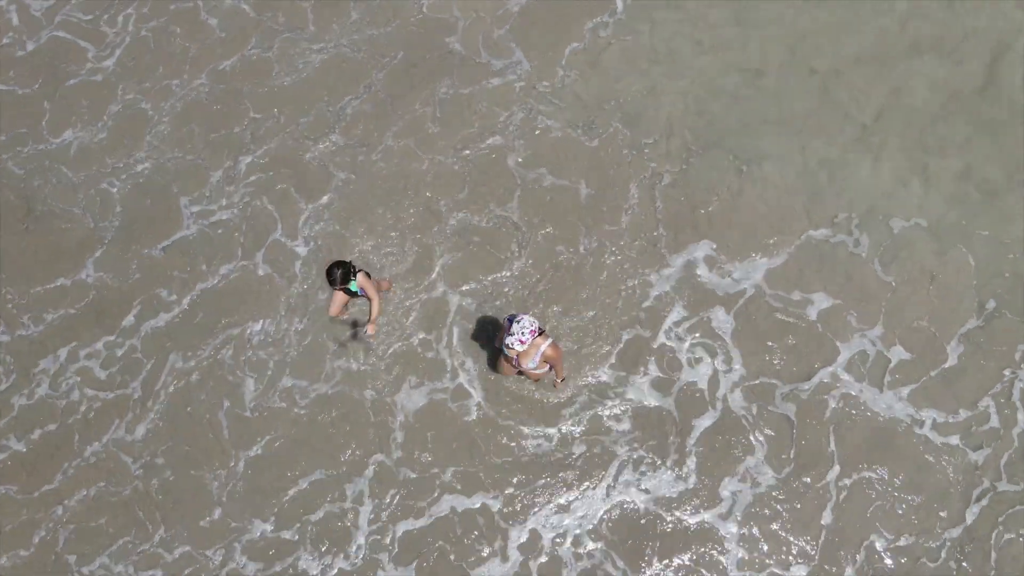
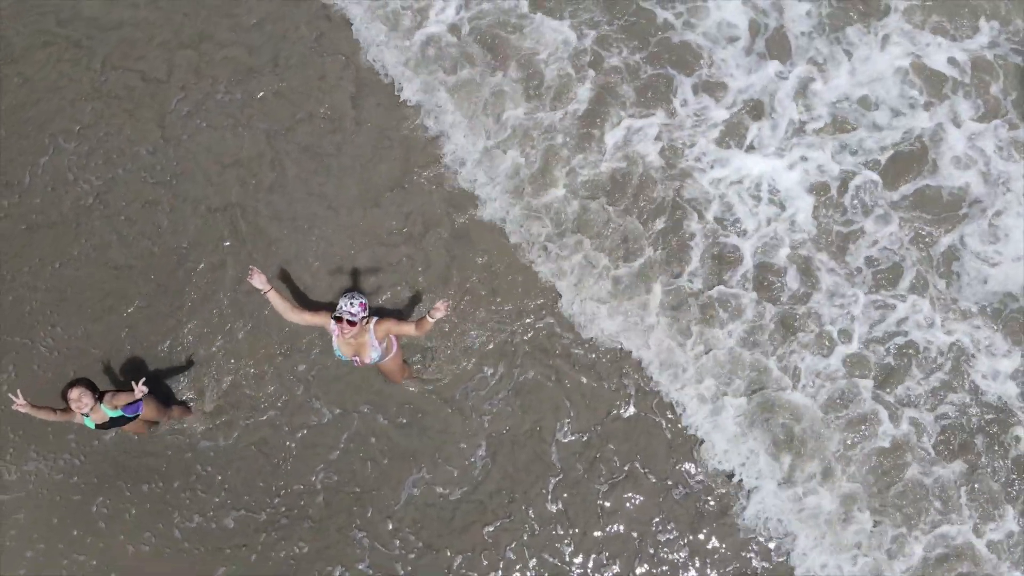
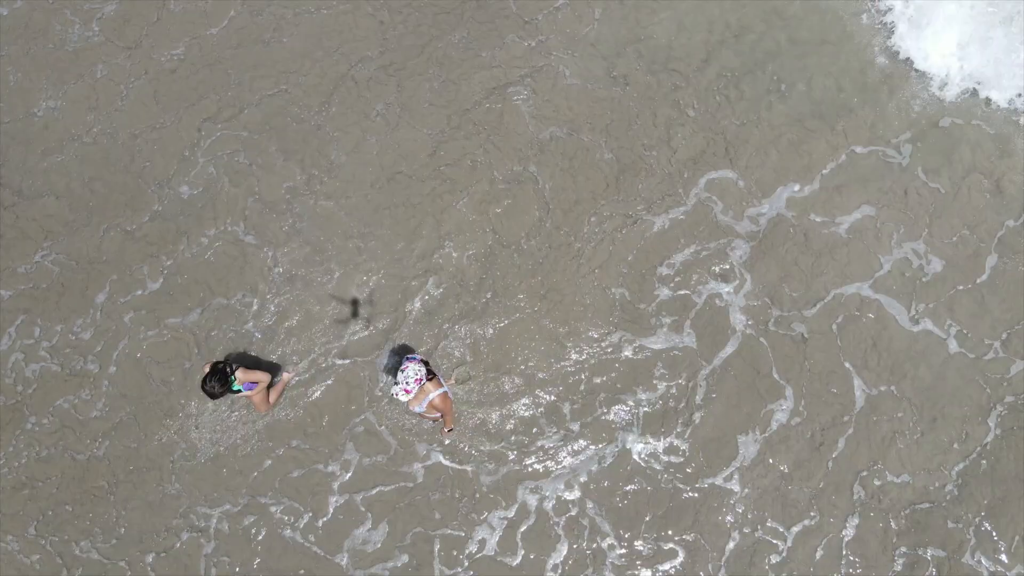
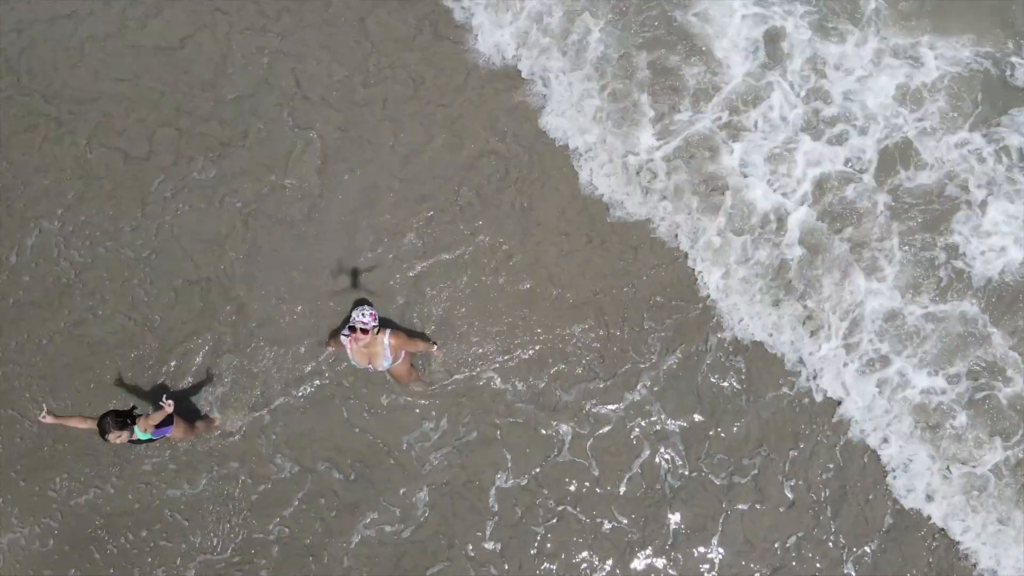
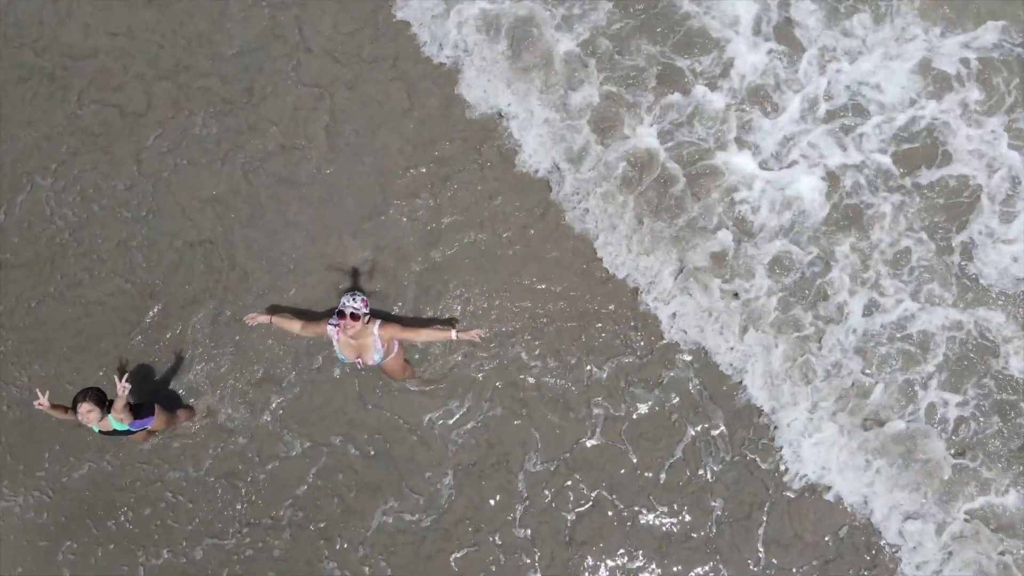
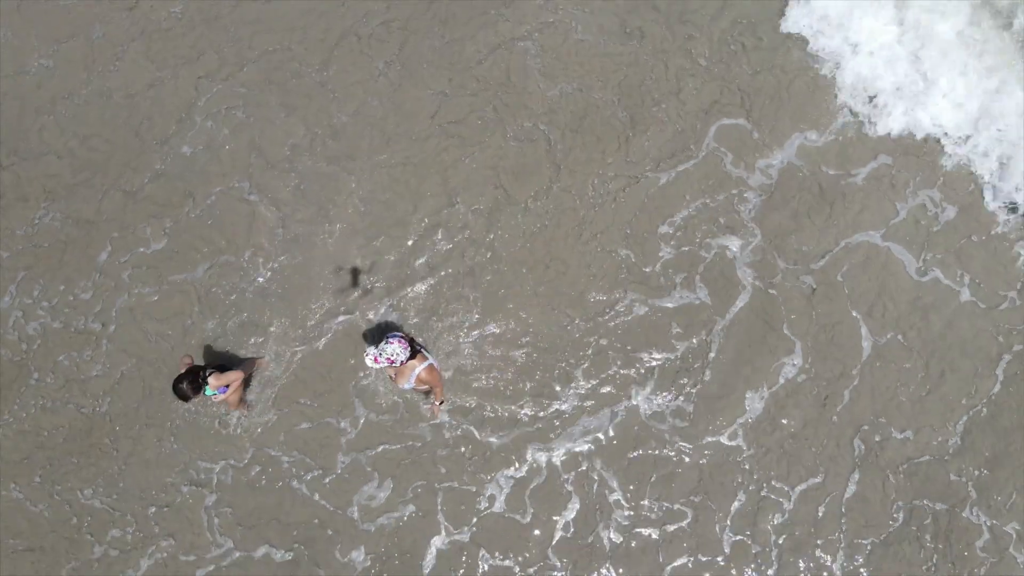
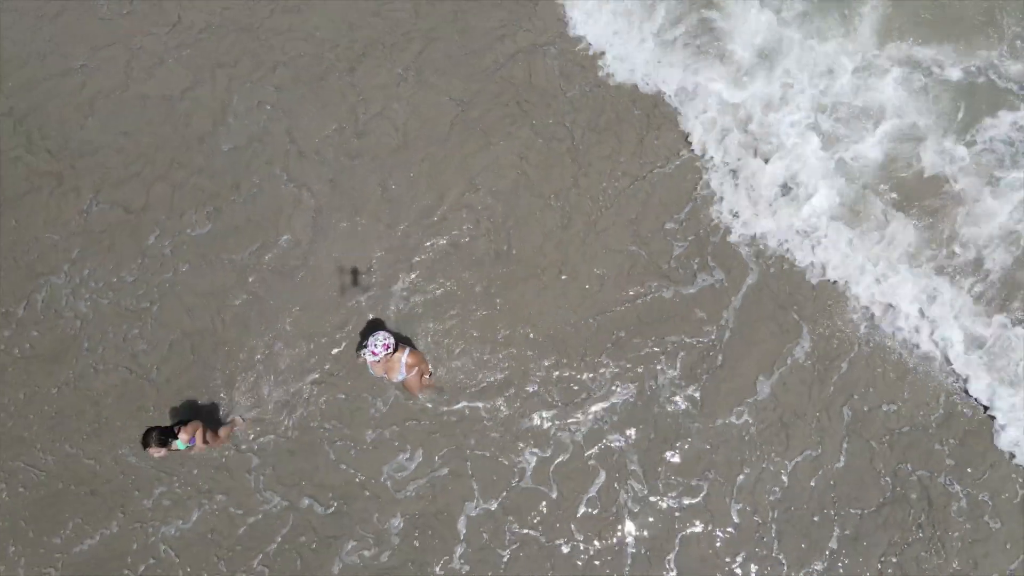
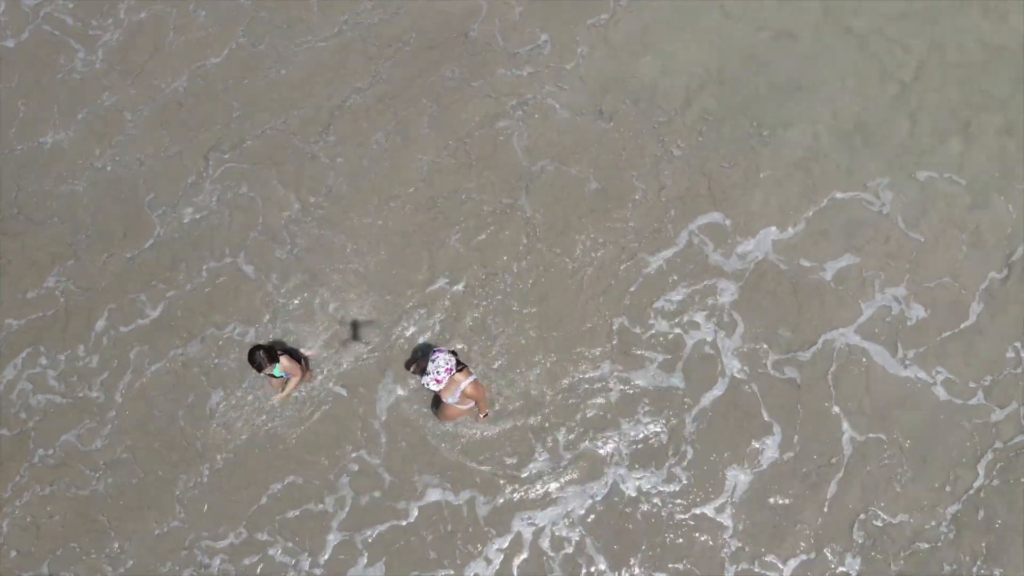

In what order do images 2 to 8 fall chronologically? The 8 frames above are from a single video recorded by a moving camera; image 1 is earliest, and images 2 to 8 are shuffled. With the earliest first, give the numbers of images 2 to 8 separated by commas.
8, 3, 6, 7, 4, 5, 2
